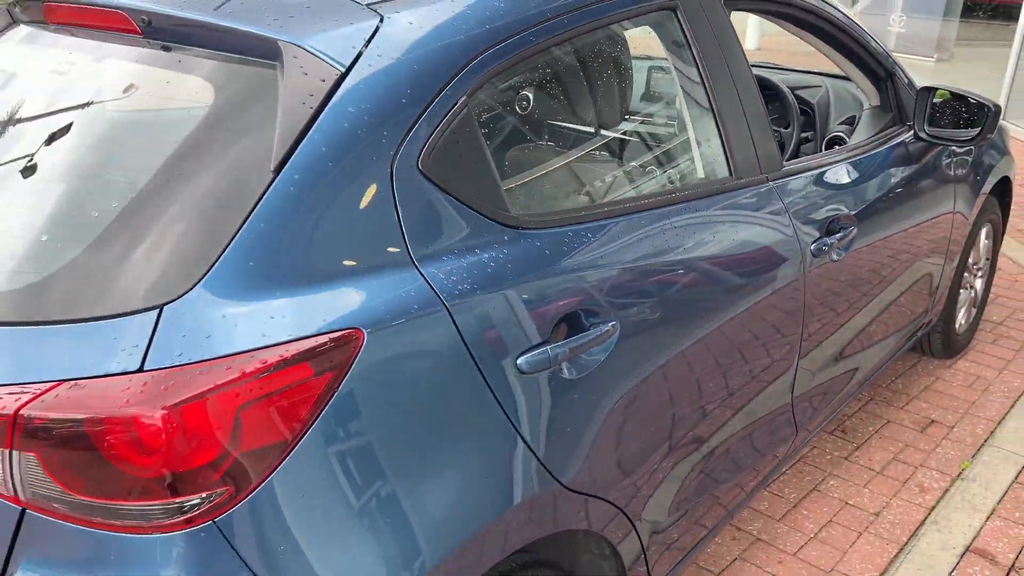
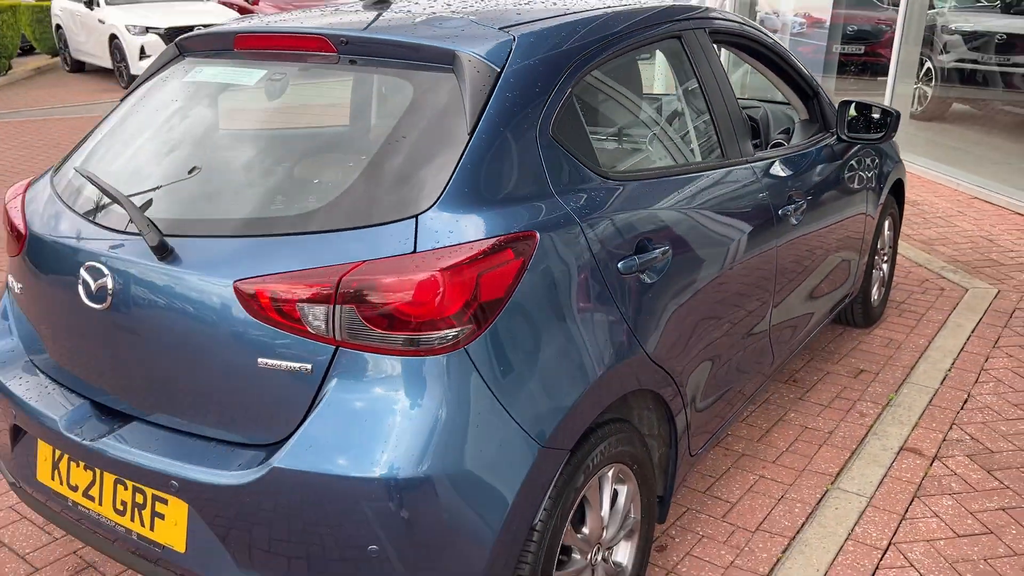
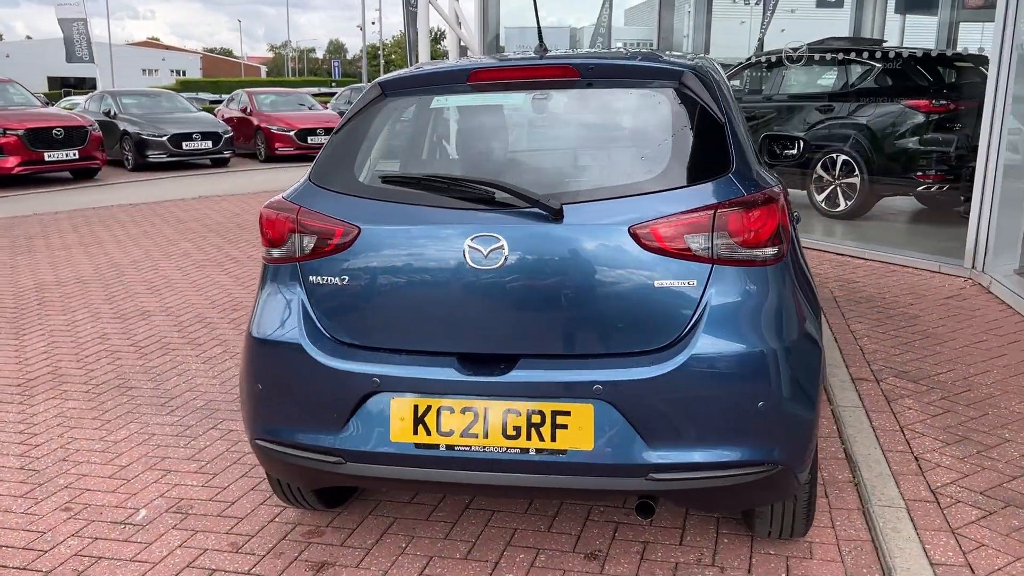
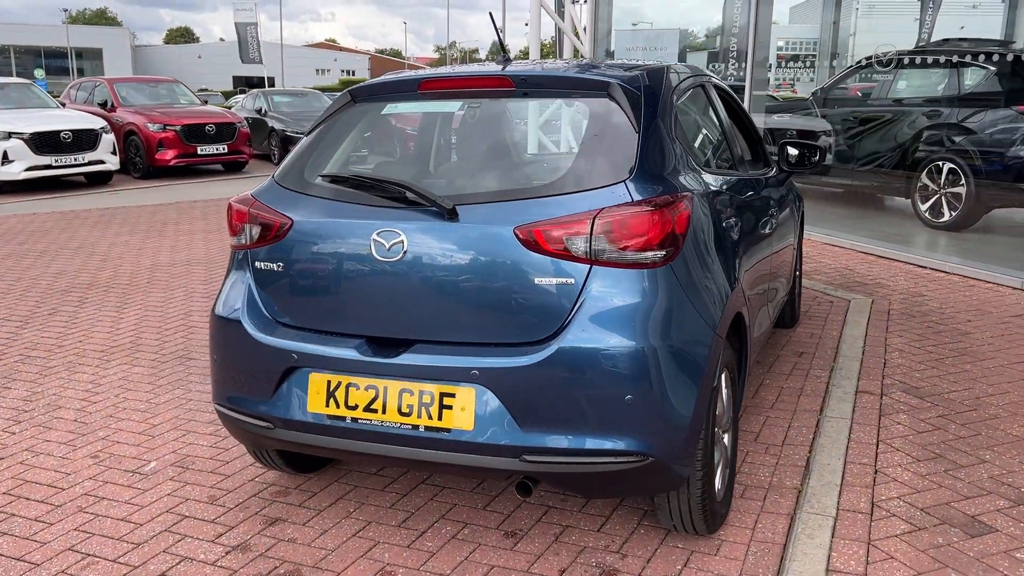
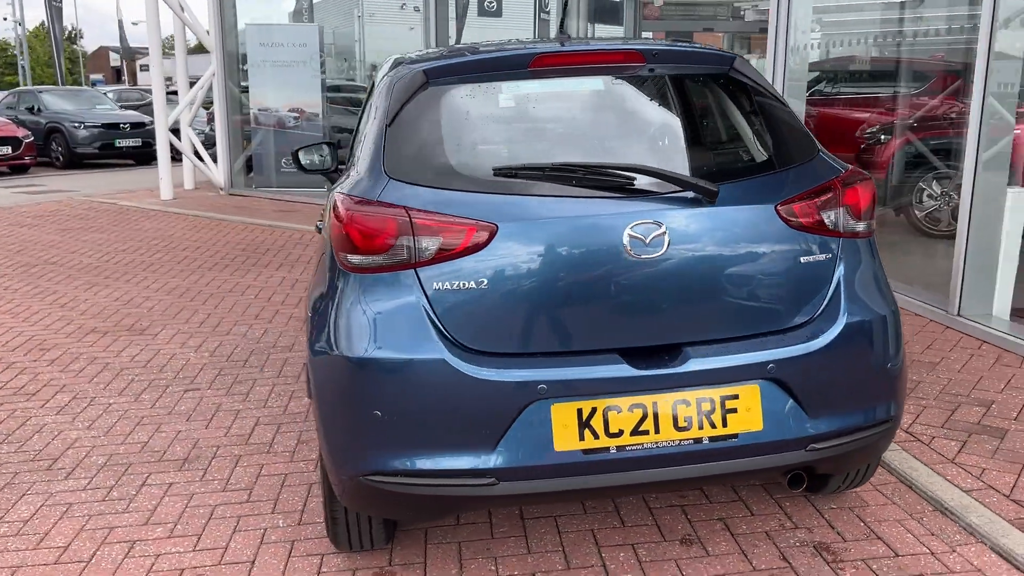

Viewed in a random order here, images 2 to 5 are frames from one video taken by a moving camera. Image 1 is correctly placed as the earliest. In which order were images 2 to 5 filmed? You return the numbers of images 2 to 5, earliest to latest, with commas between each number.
2, 4, 3, 5
